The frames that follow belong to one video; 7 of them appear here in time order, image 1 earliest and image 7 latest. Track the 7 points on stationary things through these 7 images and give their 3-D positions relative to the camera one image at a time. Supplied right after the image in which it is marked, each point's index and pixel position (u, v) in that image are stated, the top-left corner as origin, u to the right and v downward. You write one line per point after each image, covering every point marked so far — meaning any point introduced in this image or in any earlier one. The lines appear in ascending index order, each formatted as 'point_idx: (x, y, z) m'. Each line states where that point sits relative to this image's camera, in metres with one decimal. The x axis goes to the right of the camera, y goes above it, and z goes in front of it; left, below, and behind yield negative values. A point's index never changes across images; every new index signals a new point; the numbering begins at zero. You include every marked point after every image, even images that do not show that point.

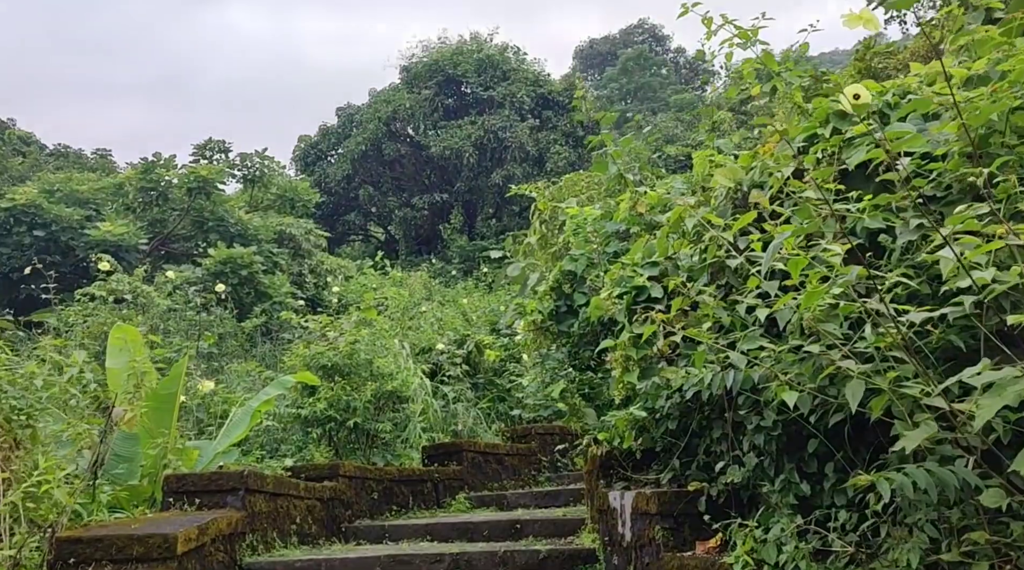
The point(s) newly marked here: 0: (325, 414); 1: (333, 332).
0: (-1.2, -0.8, +7.6) m
1: (-1.2, -0.3, +8.2) m
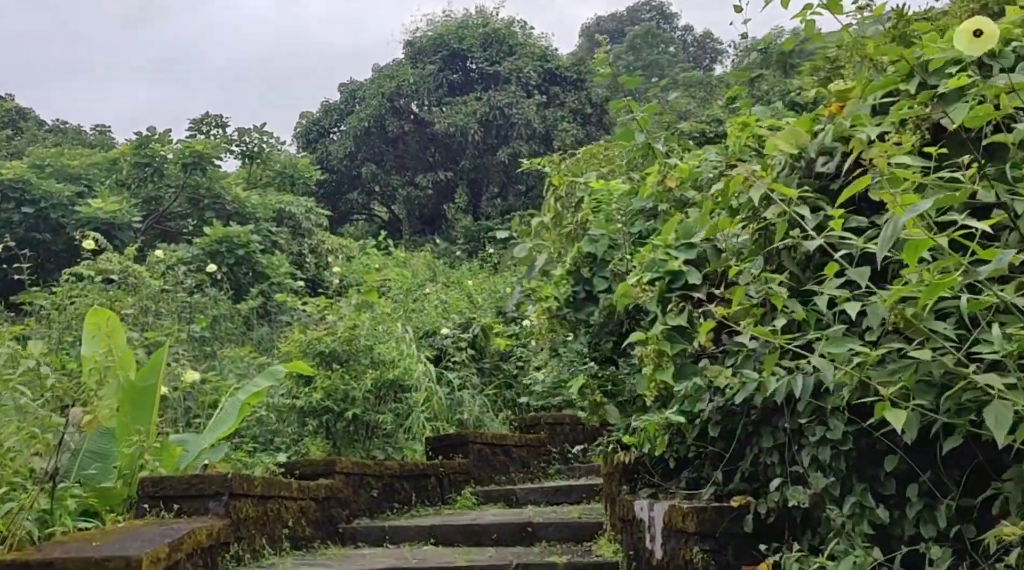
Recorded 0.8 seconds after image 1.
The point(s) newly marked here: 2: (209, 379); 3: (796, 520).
0: (-1.1, -0.7, +7.1) m
1: (-1.2, -0.2, +7.7) m
2: (-1.8, -0.5, +7.0) m
3: (+0.9, -0.7, +3.6) m
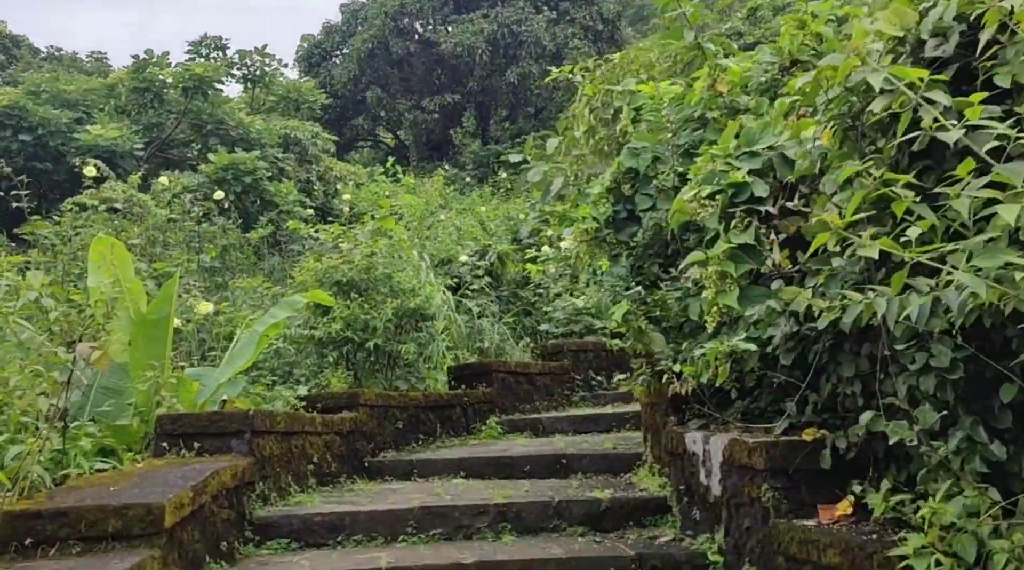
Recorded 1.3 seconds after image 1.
0: (-1.0, -0.3, +6.8) m
1: (-1.0, +0.3, +7.4) m
2: (-1.6, -0.1, +6.7) m
3: (+1.0, -0.5, +3.3) m
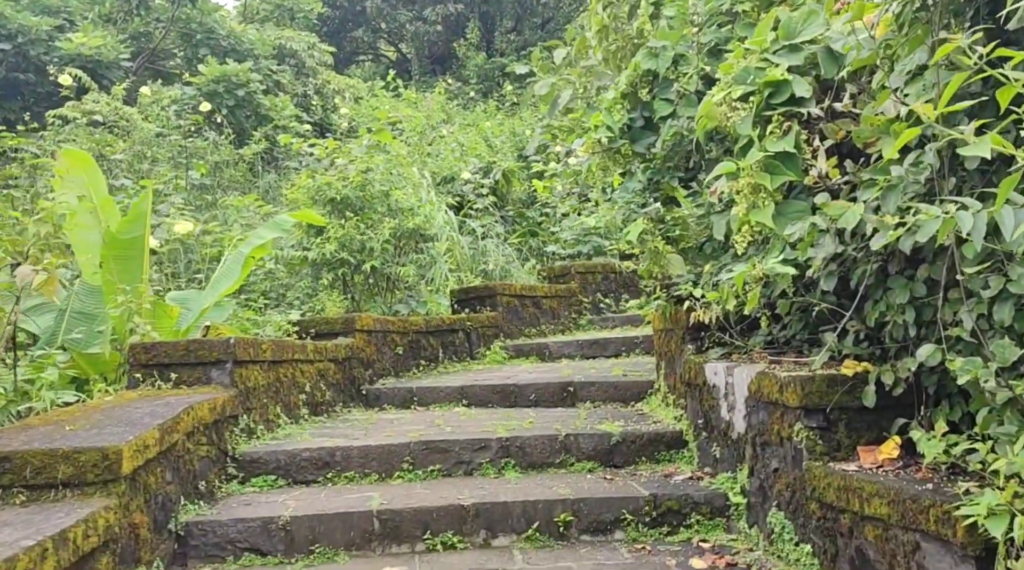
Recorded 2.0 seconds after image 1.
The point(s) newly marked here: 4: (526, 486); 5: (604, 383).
0: (-0.9, +0.2, +6.4) m
1: (-1.0, +0.7, +7.0) m
2: (-1.6, +0.3, +6.3) m
3: (+1.0, -0.3, +3.0) m
4: (0.0, -0.7, +3.9) m
5: (+0.4, -0.4, +5.4) m
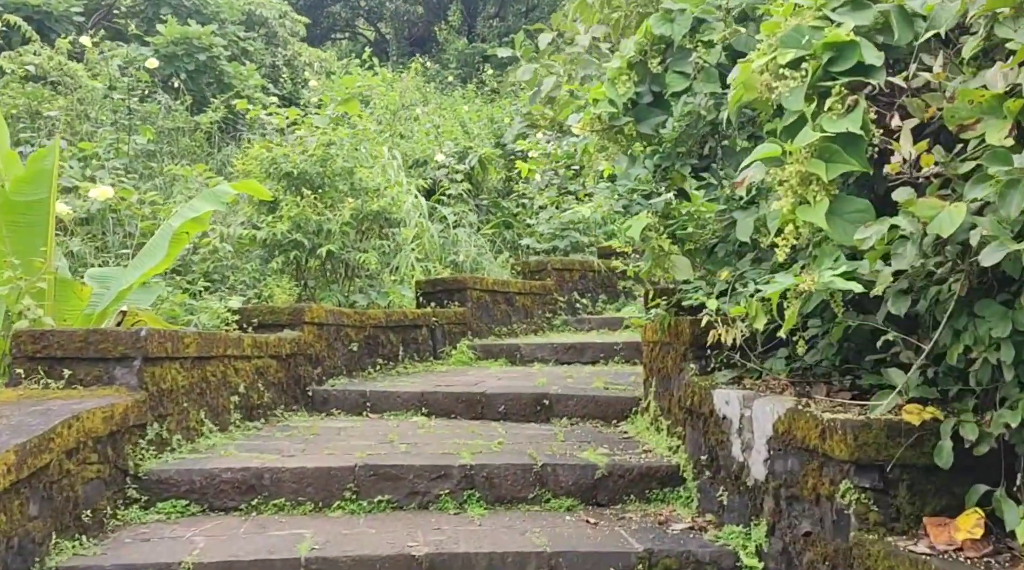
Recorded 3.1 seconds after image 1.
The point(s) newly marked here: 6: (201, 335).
0: (-1.1, +0.2, +5.7) m
1: (-1.1, +0.8, +6.3) m
2: (-1.7, +0.4, +5.6) m
3: (+1.0, -0.3, +2.3) m
4: (-0.1, -0.6, +3.2) m
5: (+0.3, -0.5, +4.8) m
6: (-0.9, -0.2, +3.6) m
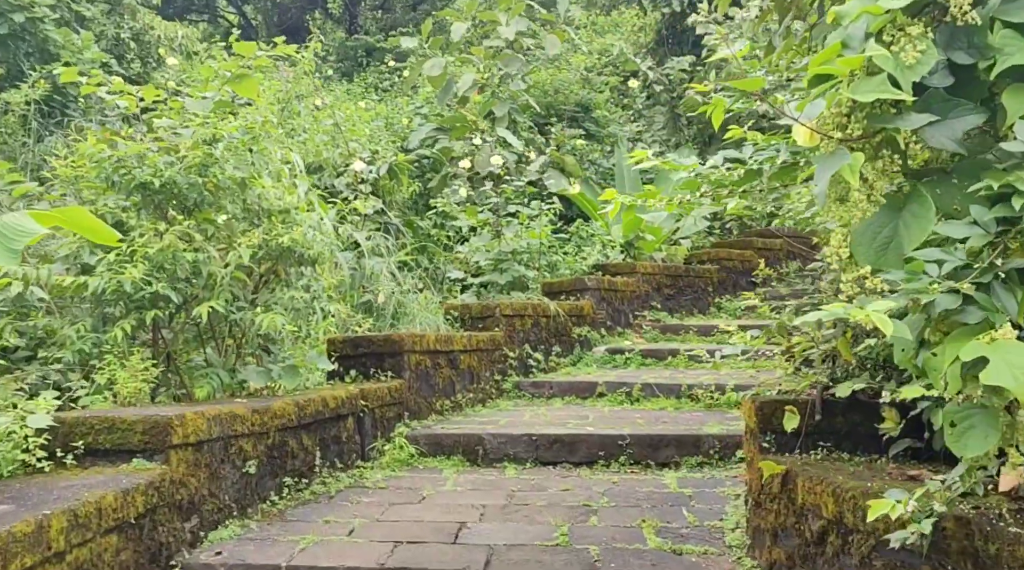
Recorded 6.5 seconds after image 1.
0: (-1.1, 0.0, +3.6) m
1: (-1.2, +0.6, +4.1) m
2: (-1.7, +0.2, +3.4) m
3: (+1.3, -0.6, +0.4) m
4: (+0.2, -0.9, +1.2) m
5: (+0.4, -0.7, +2.7) m
6: (-0.7, -0.4, +1.5) m
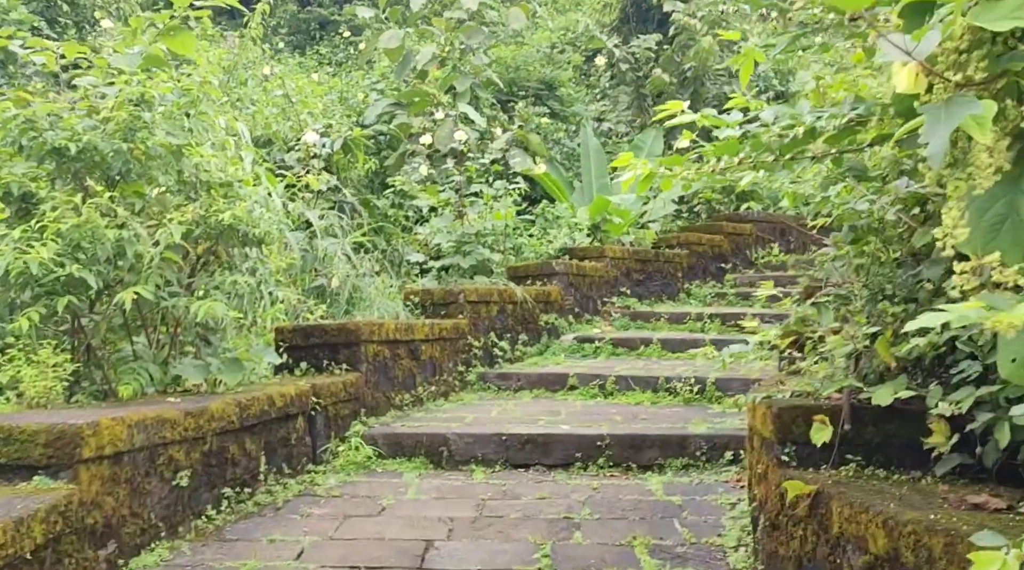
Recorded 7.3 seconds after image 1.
0: (-1.2, 0.0, +3.1) m
1: (-1.3, +0.6, +3.6) m
2: (-1.8, +0.2, +2.8) m
3: (+1.4, -0.6, 0.0) m
4: (+0.2, -0.9, +0.7) m
5: (+0.3, -0.7, +2.3) m
6: (-0.7, -0.4, +1.0) m
